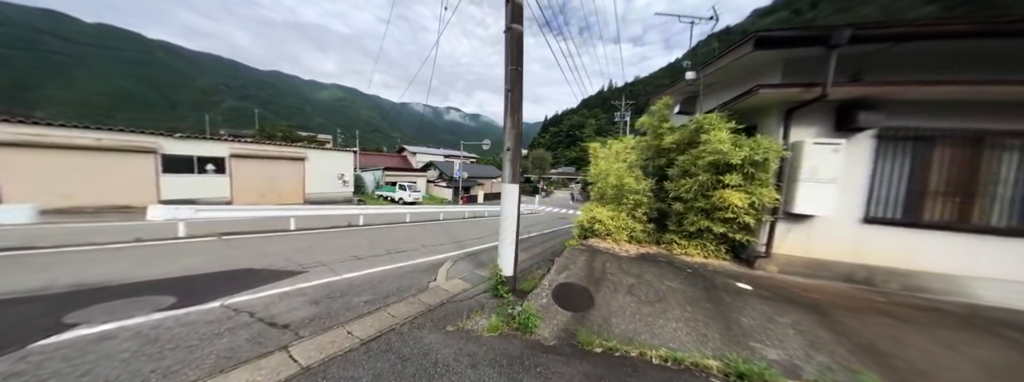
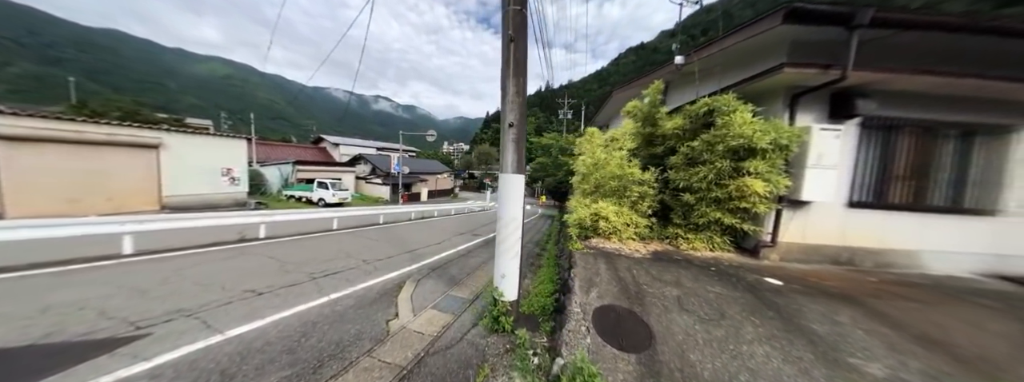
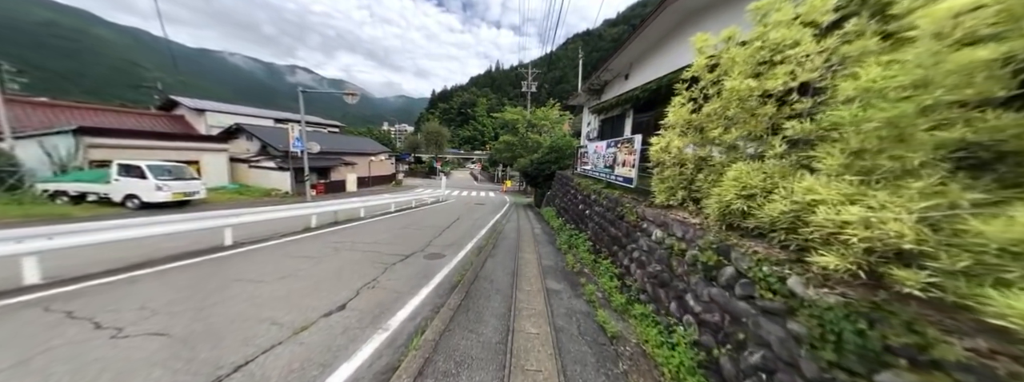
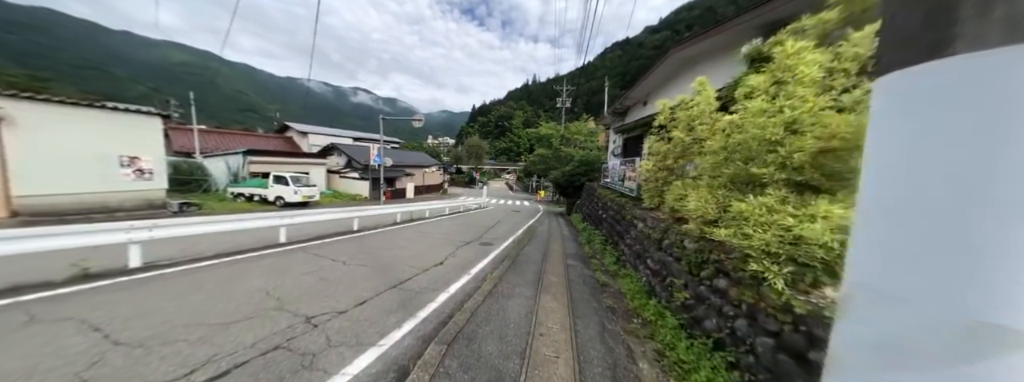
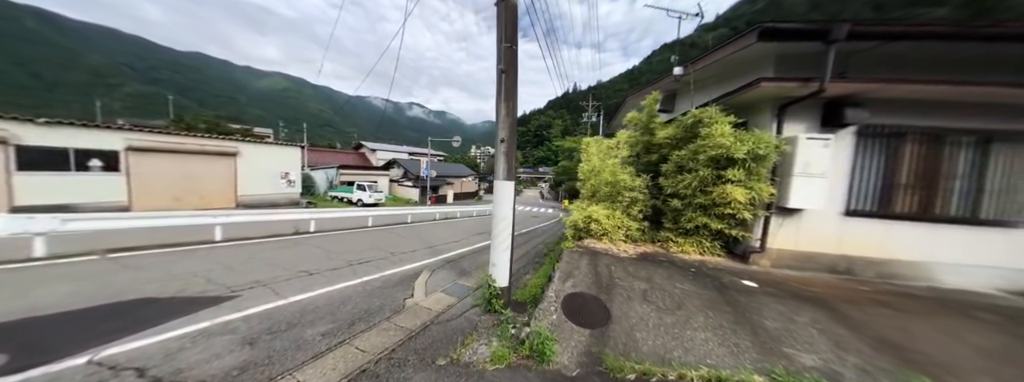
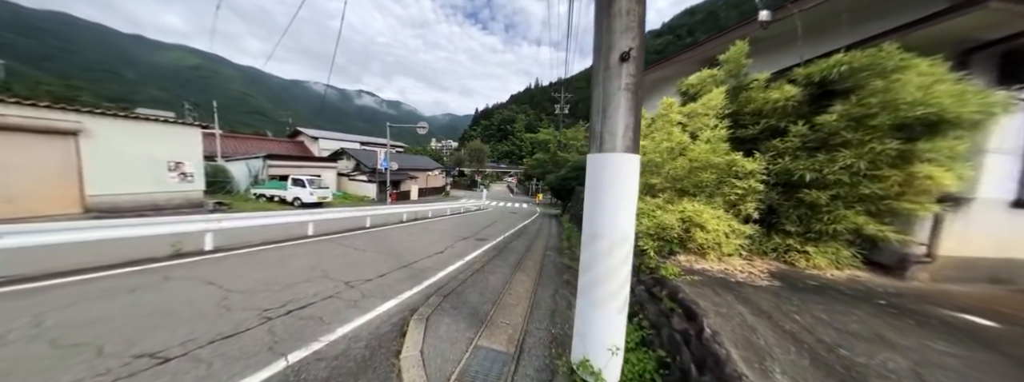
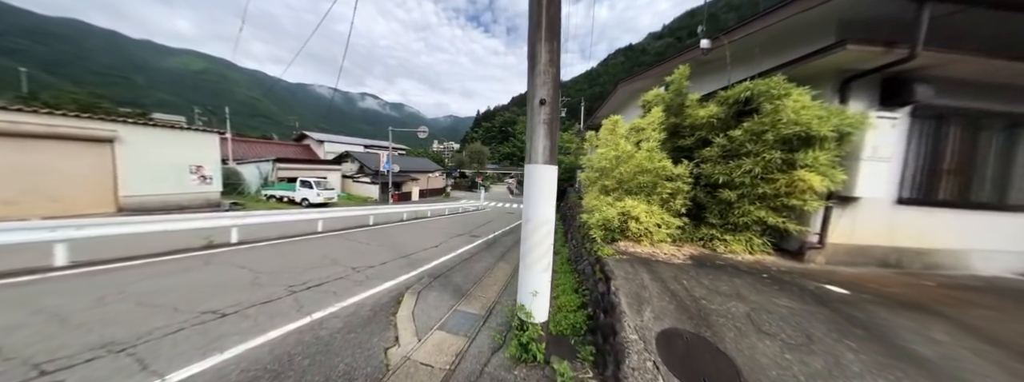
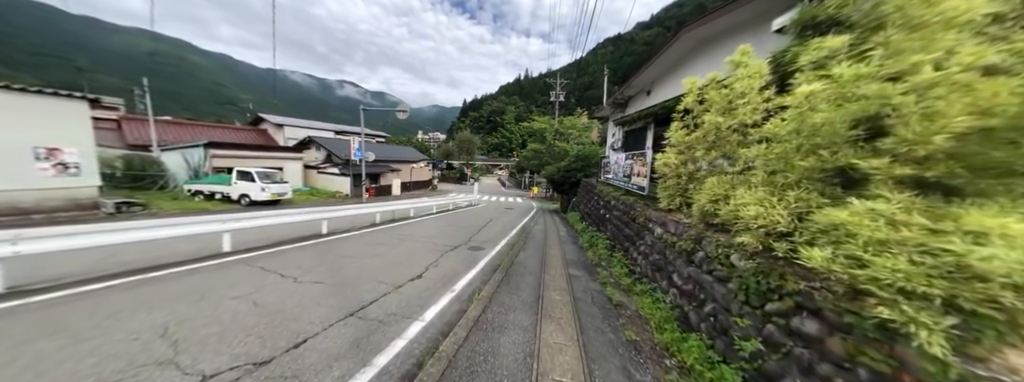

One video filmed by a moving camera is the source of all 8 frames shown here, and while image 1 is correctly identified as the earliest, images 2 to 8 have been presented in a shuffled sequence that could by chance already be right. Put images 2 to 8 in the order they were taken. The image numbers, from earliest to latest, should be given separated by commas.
5, 2, 7, 6, 4, 8, 3
